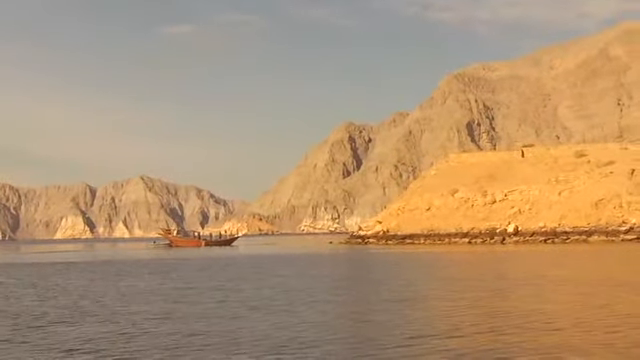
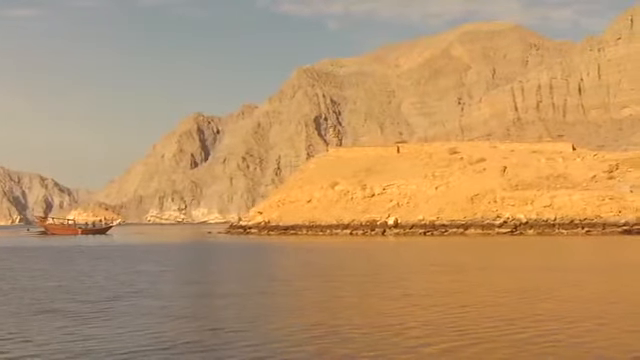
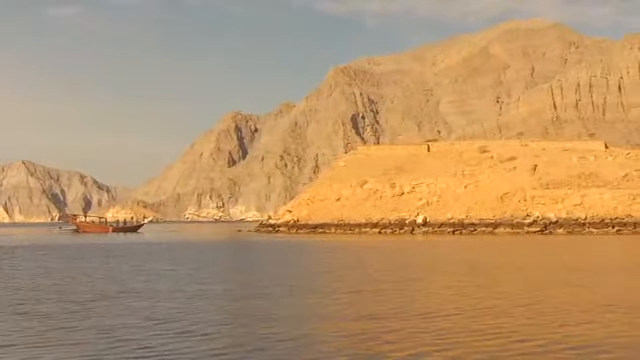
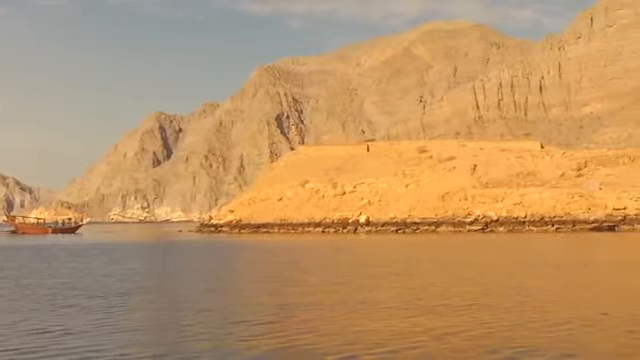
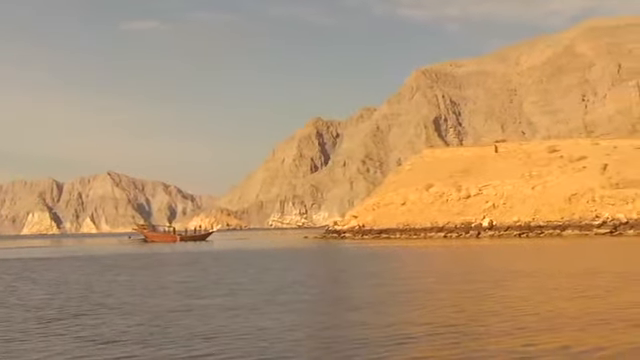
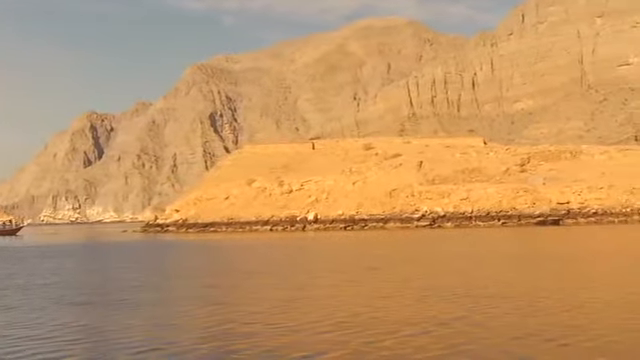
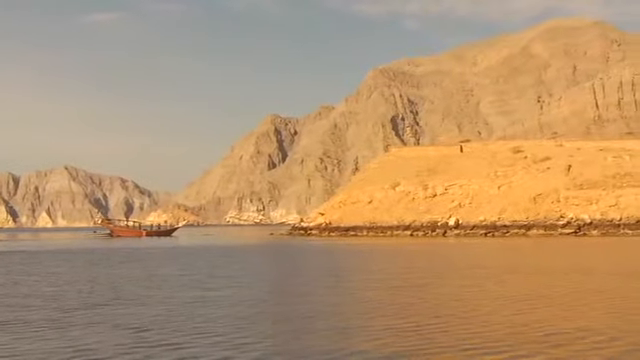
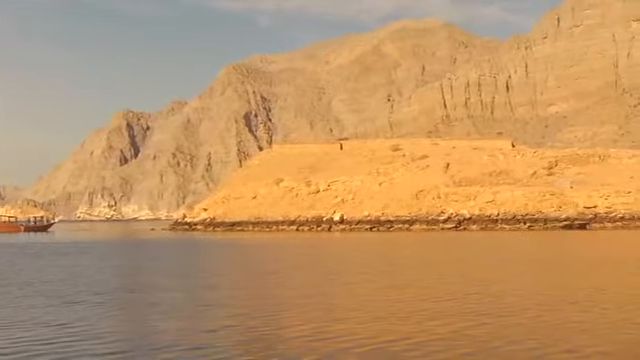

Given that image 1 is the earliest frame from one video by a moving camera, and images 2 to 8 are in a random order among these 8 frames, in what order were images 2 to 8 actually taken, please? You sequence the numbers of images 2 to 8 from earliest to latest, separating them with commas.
5, 7, 3, 2, 4, 8, 6
